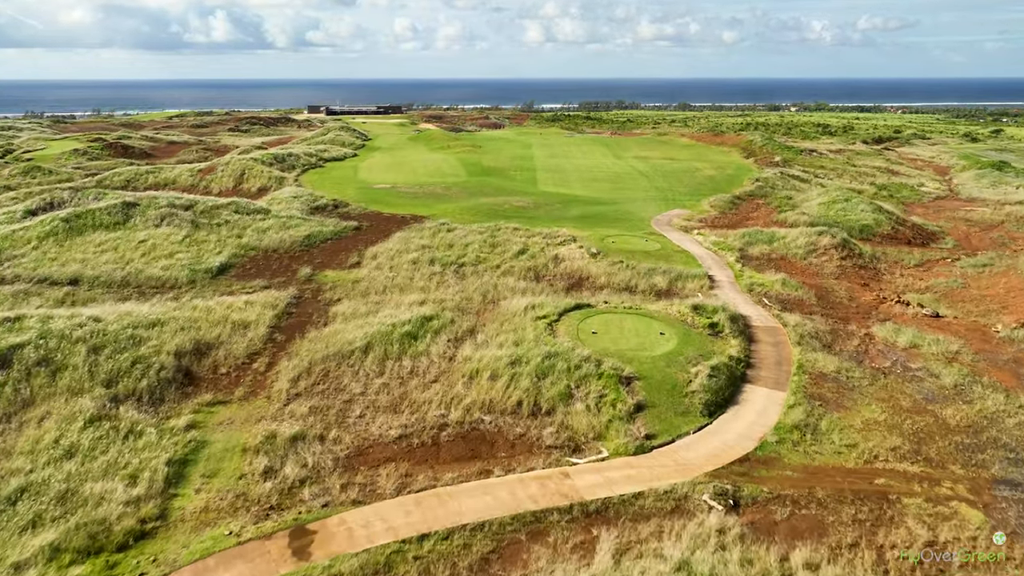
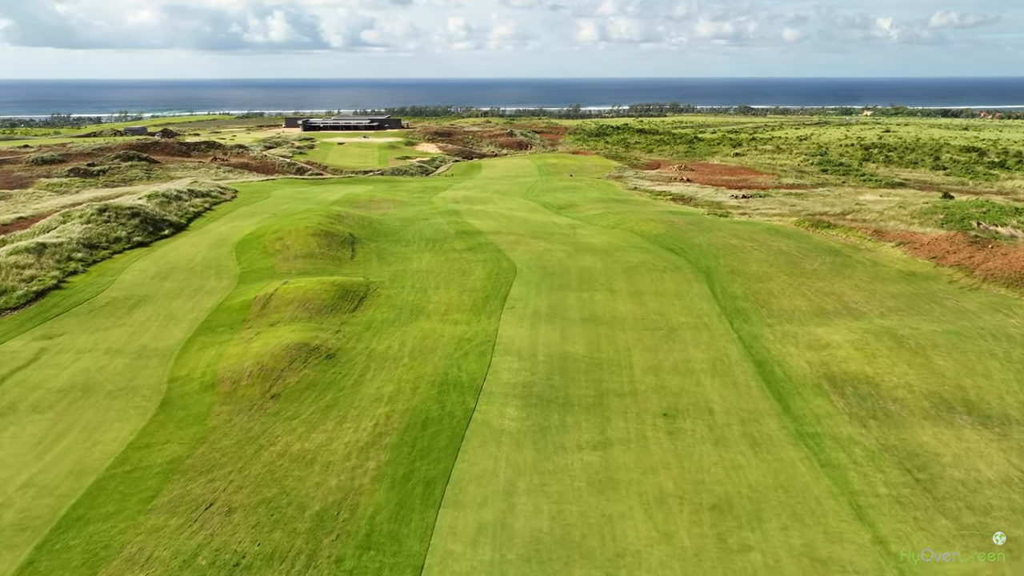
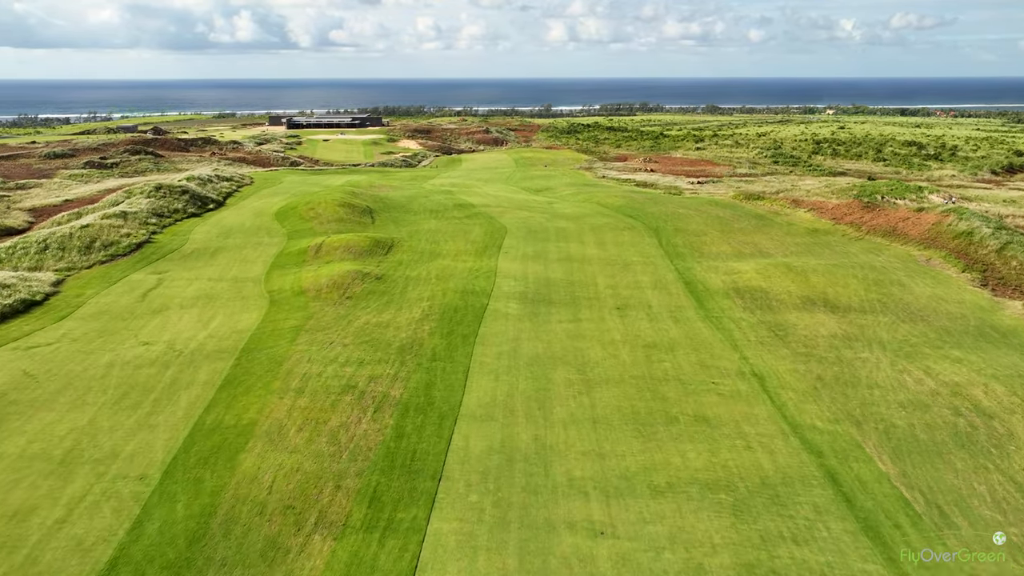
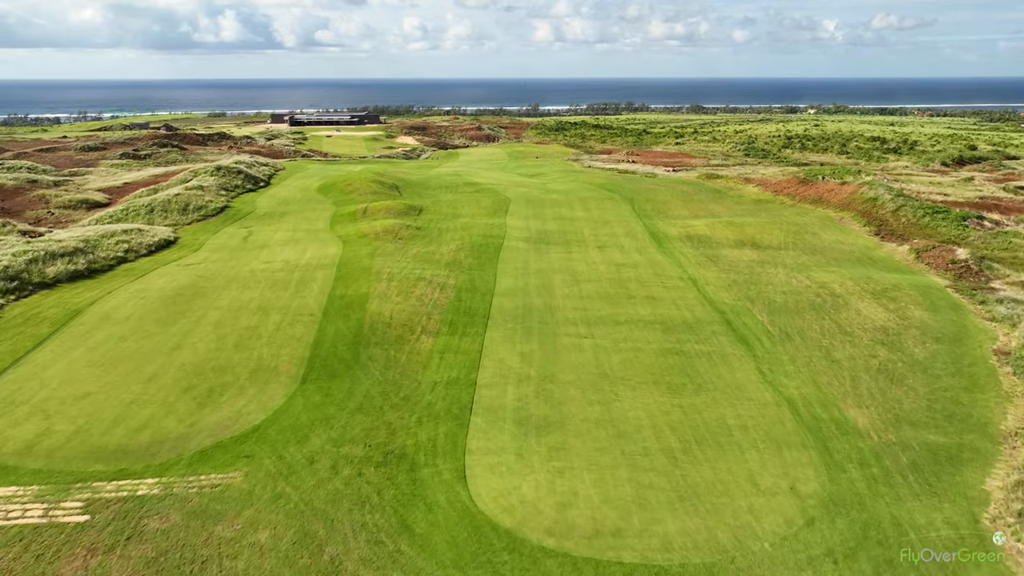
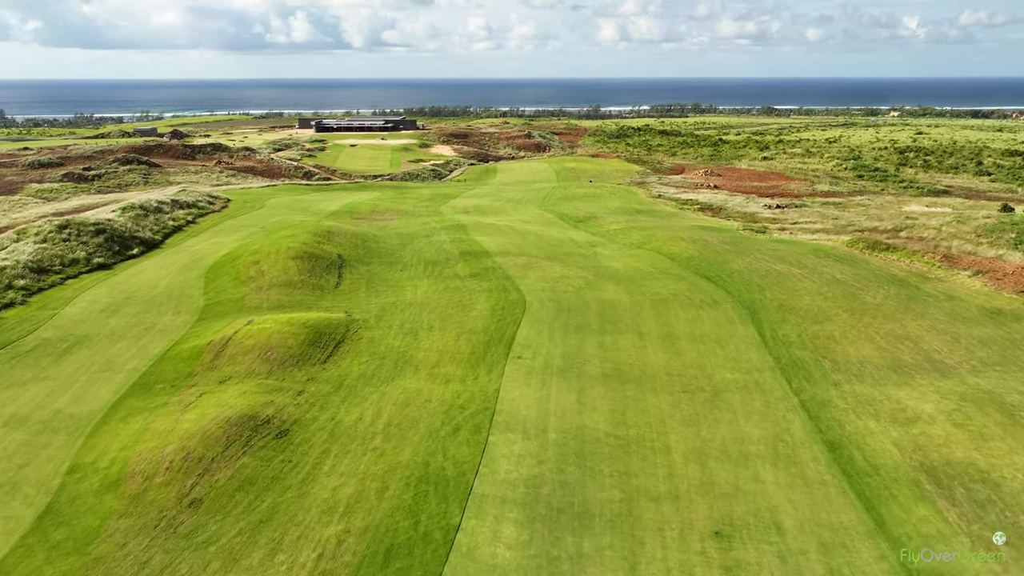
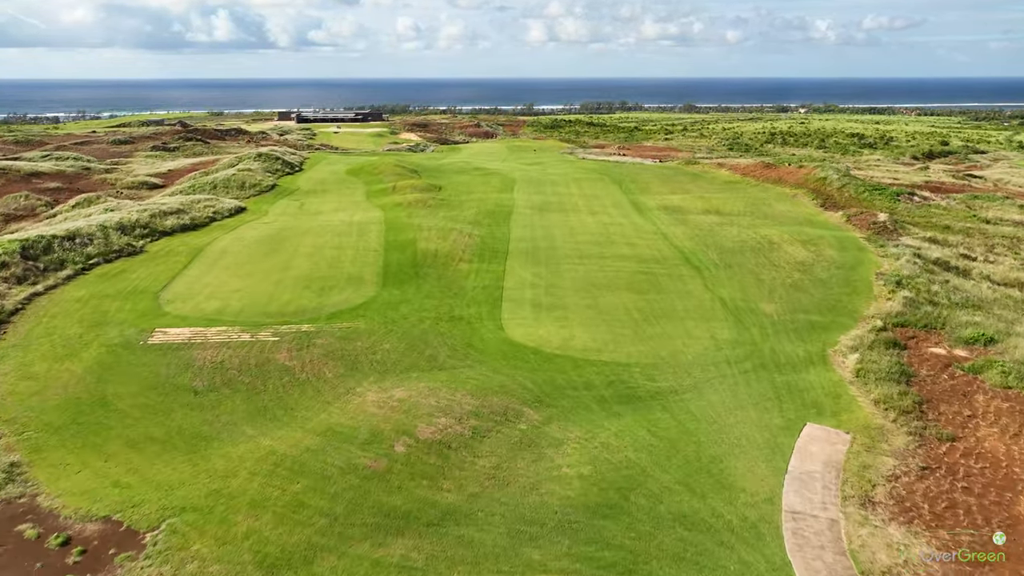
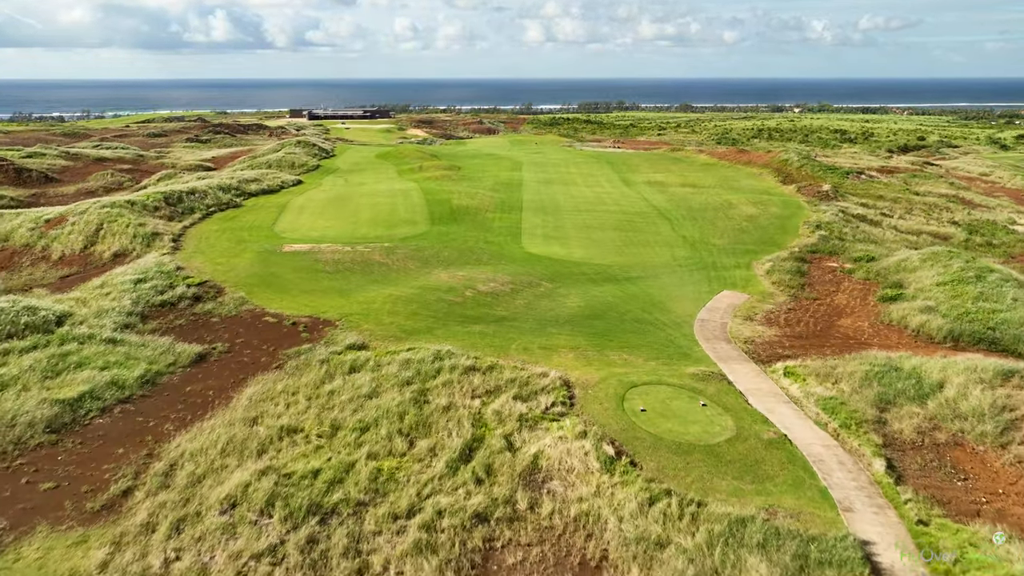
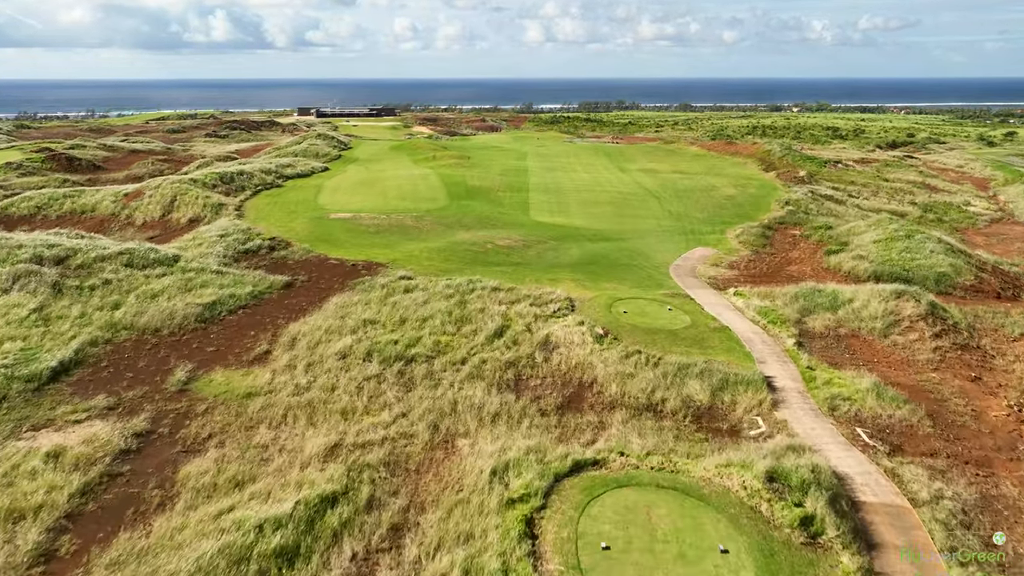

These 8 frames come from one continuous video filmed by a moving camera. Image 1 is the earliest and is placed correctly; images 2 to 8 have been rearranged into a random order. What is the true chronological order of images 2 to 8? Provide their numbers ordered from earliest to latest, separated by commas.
8, 7, 6, 4, 3, 2, 5
